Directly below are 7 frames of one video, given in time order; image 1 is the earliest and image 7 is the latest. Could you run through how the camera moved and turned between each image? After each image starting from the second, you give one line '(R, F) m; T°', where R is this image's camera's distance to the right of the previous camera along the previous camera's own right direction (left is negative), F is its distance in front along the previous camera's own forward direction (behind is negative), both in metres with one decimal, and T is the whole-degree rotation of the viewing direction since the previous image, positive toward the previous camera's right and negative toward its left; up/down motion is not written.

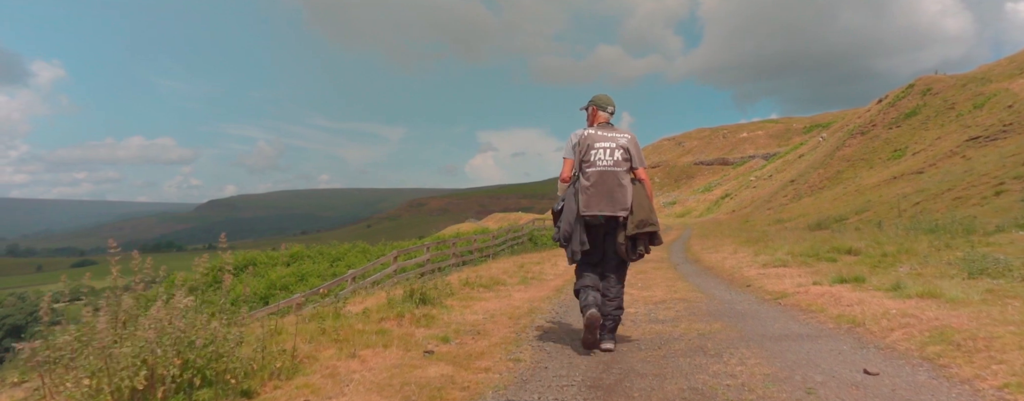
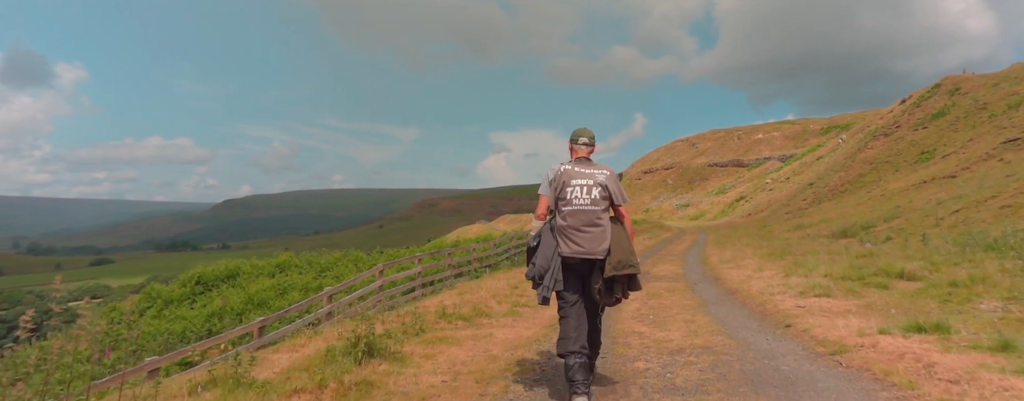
(+0.4, +1.4) m; -1°
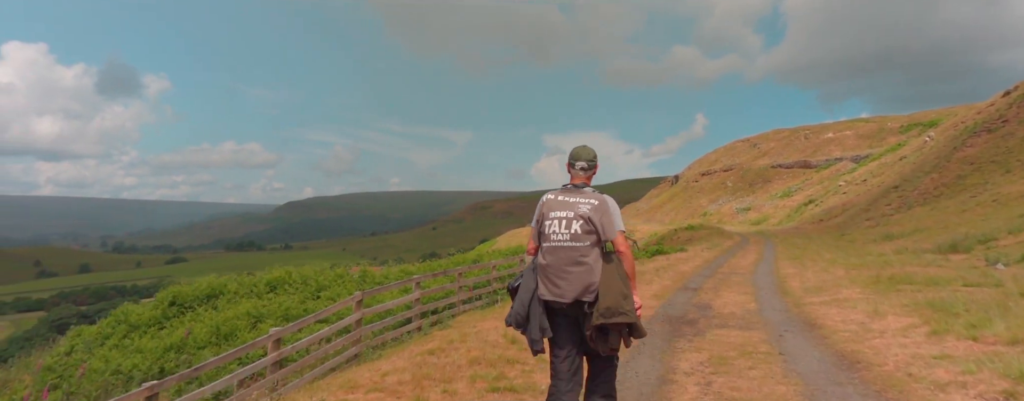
(+0.8, +3.1) m; -6°
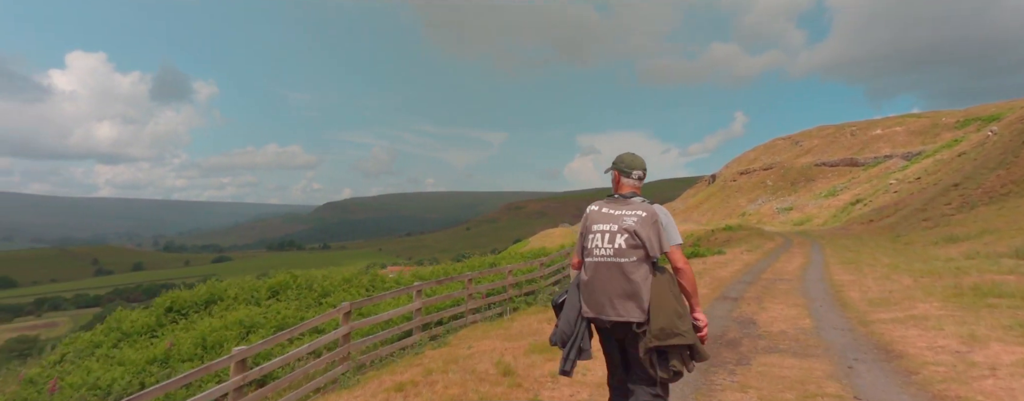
(+0.5, +1.4) m; -4°
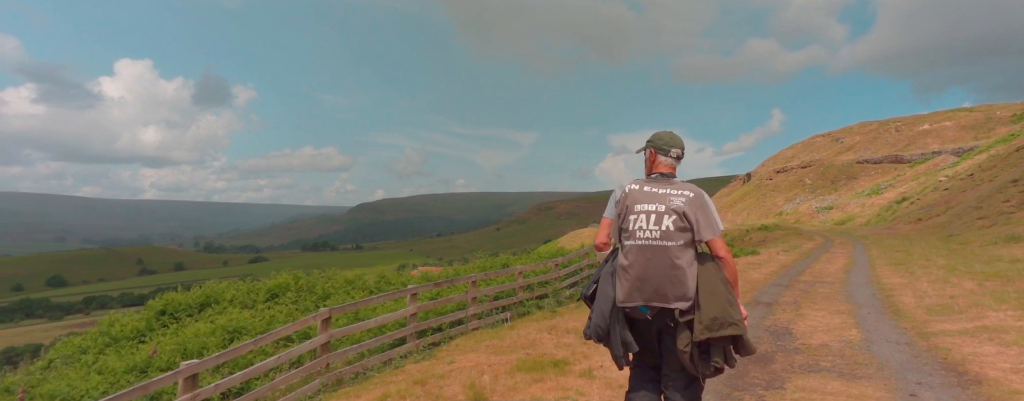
(+0.5, +1.0) m; -3°
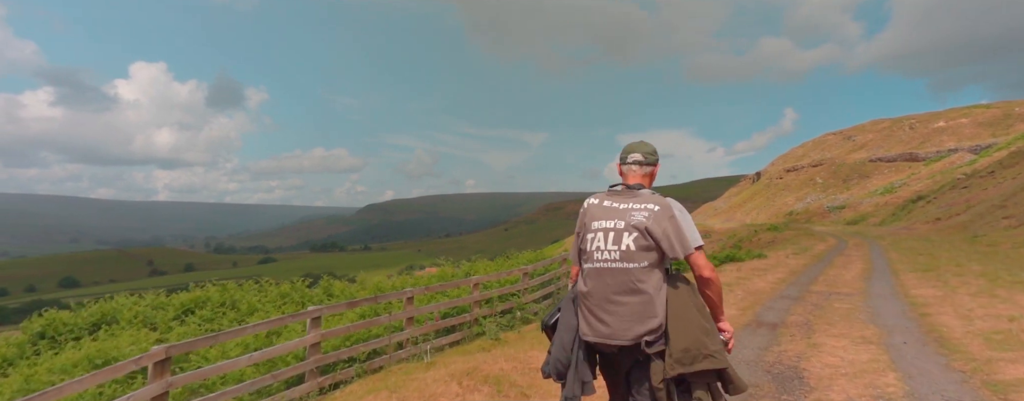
(+1.3, +2.2) m; -1°
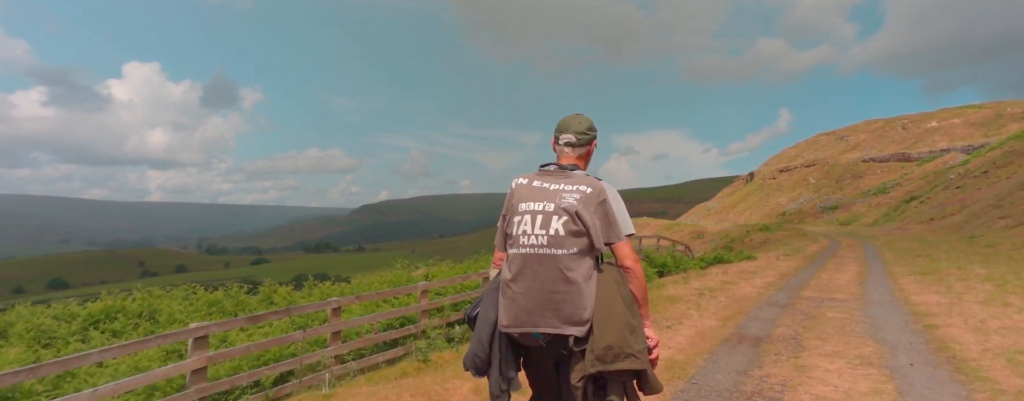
(+0.9, +1.3) m; +1°
